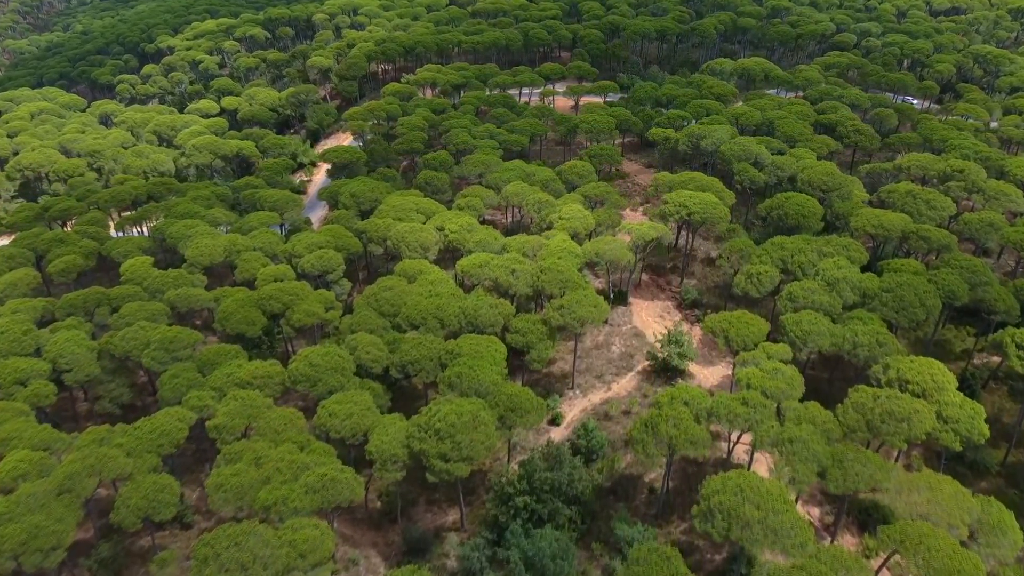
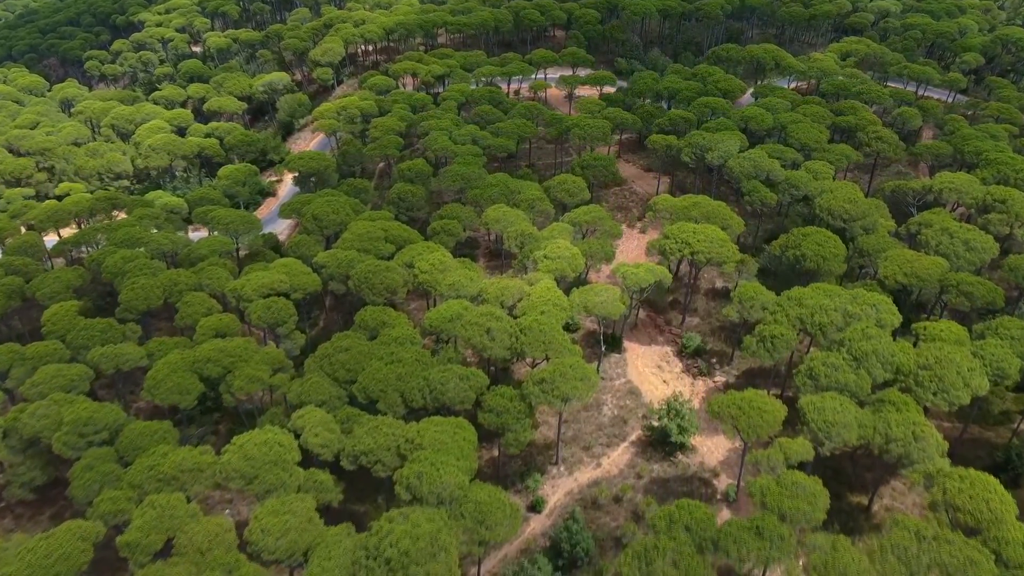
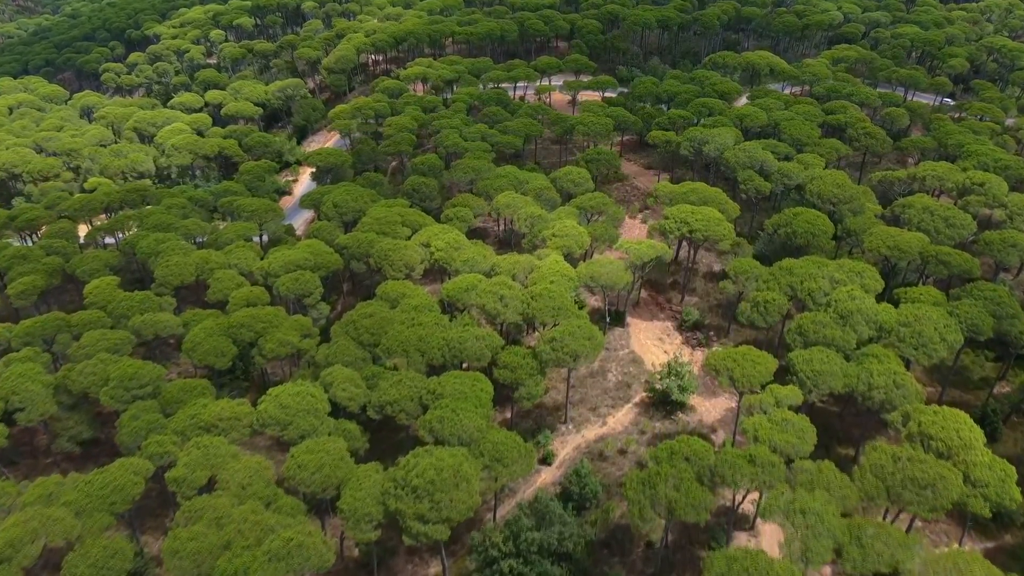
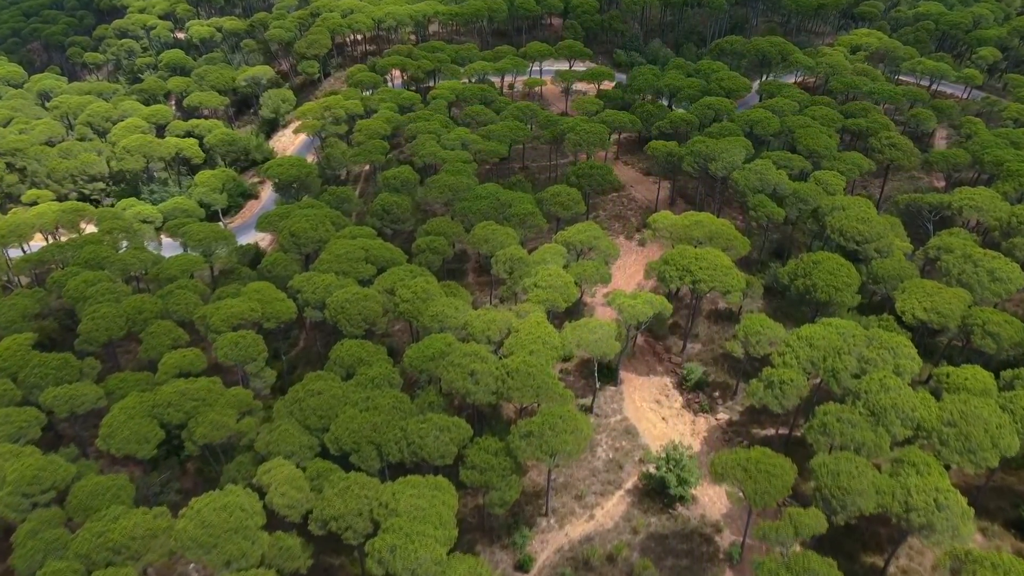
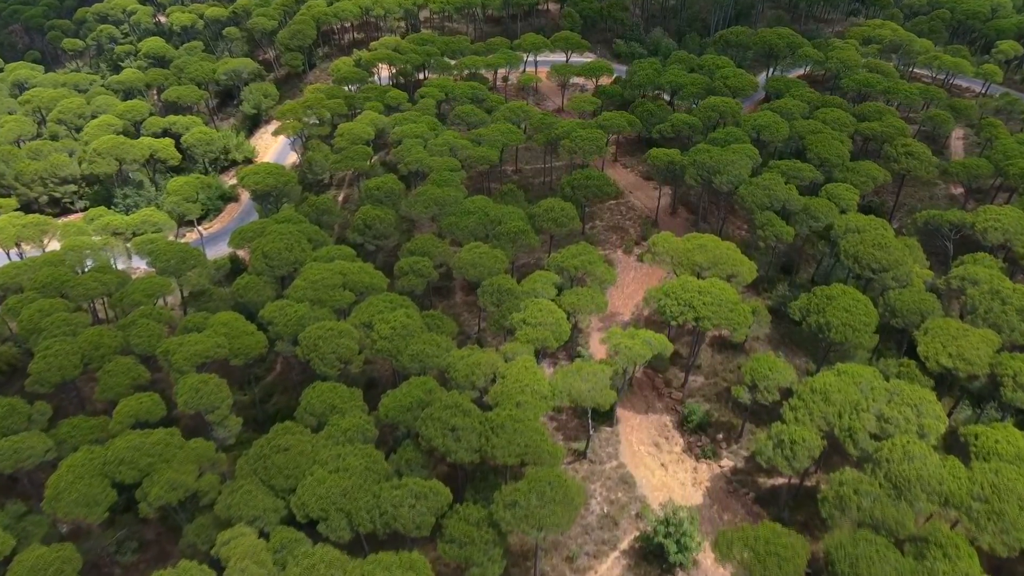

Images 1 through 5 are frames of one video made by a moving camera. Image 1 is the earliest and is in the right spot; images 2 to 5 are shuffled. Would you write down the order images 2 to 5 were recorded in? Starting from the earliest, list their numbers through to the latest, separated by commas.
3, 2, 4, 5
